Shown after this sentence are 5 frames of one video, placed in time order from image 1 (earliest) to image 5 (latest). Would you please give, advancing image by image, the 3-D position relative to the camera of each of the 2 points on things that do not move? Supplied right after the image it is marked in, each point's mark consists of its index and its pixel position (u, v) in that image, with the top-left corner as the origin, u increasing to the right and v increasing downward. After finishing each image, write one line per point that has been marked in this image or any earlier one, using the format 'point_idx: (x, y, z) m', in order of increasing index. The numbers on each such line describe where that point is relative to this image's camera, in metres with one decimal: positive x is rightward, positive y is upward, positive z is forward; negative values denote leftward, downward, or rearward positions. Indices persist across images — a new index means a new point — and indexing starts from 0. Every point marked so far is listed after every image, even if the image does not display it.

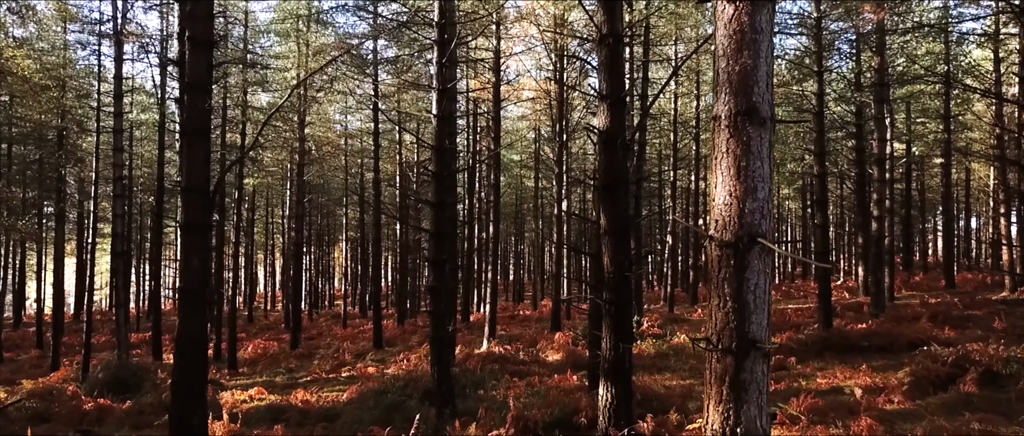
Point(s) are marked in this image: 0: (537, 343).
0: (+0.6, -3.0, +13.6) m
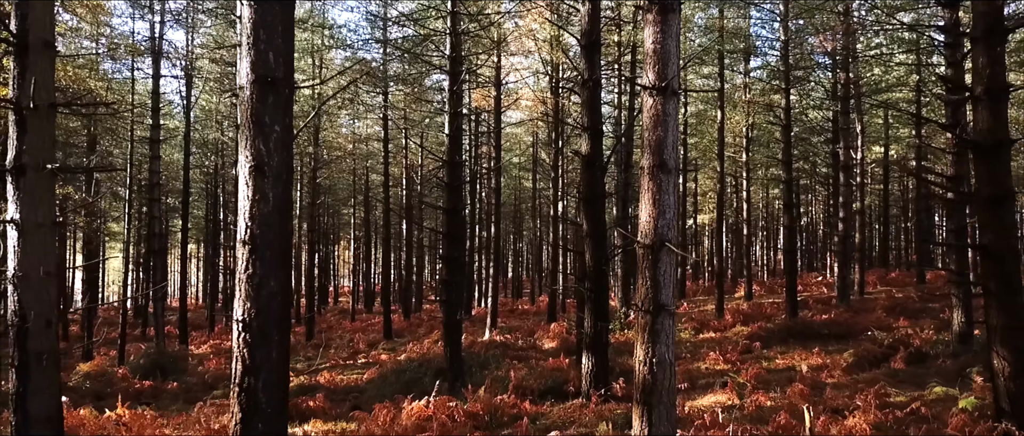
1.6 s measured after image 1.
0: (+0.6, -3.1, +15.1) m
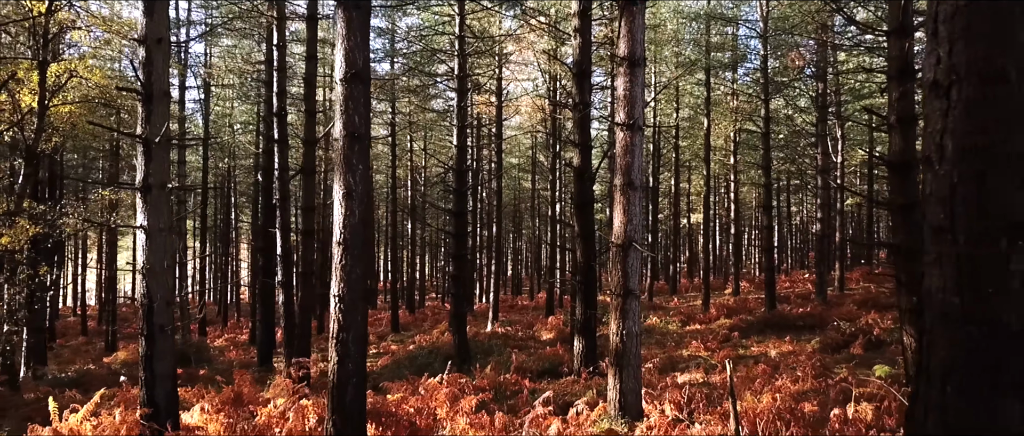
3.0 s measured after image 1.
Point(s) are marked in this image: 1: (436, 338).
0: (+0.6, -3.1, +16.3) m
1: (-2.0, -3.1, +14.7) m
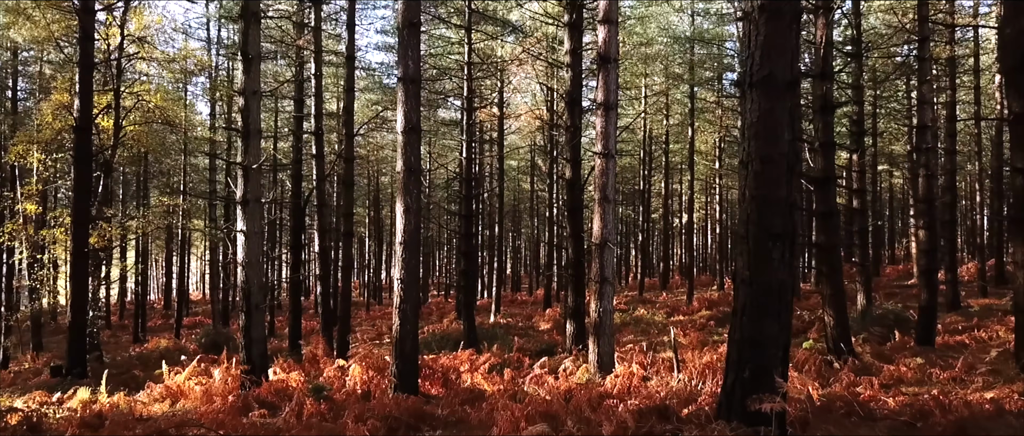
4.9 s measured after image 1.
0: (+0.6, -3.1, +18.0) m
1: (-2.0, -3.2, +16.4) m
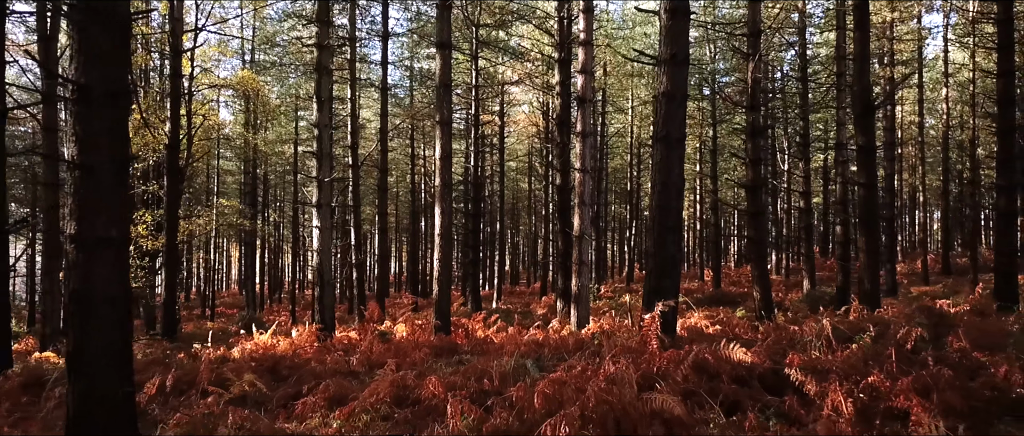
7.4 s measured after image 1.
0: (+0.6, -3.1, +20.4) m
1: (-1.9, -3.1, +18.8) m
